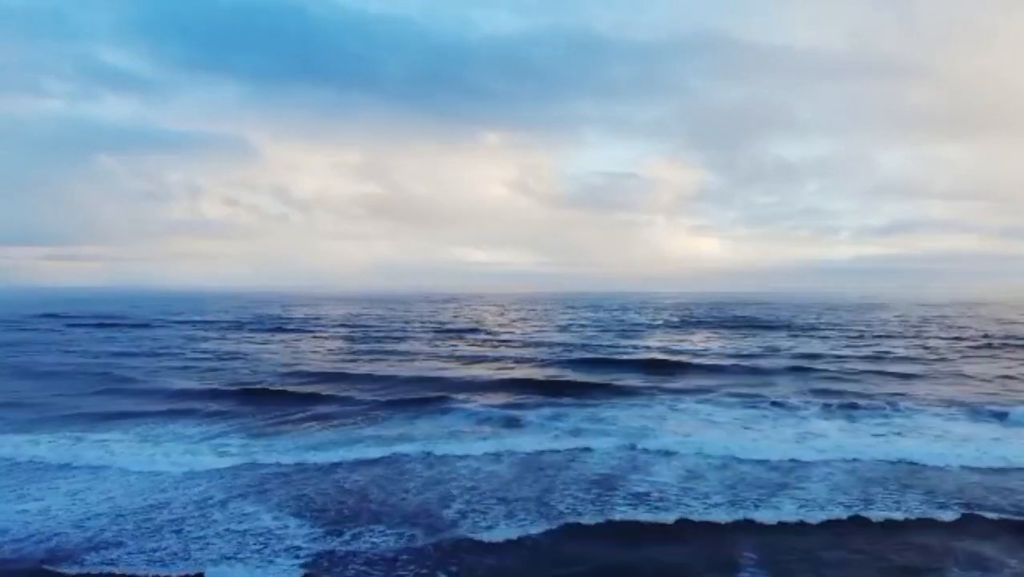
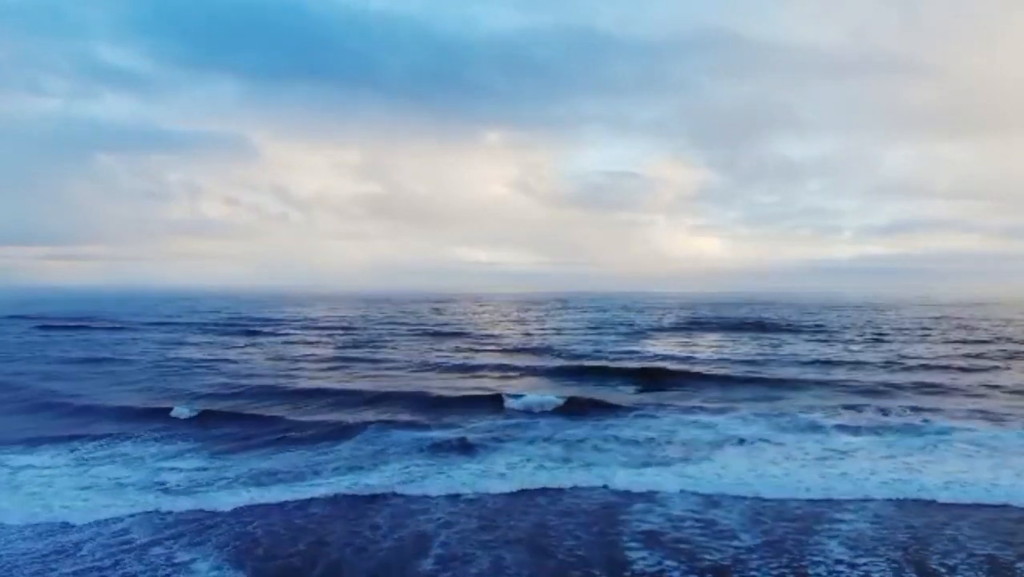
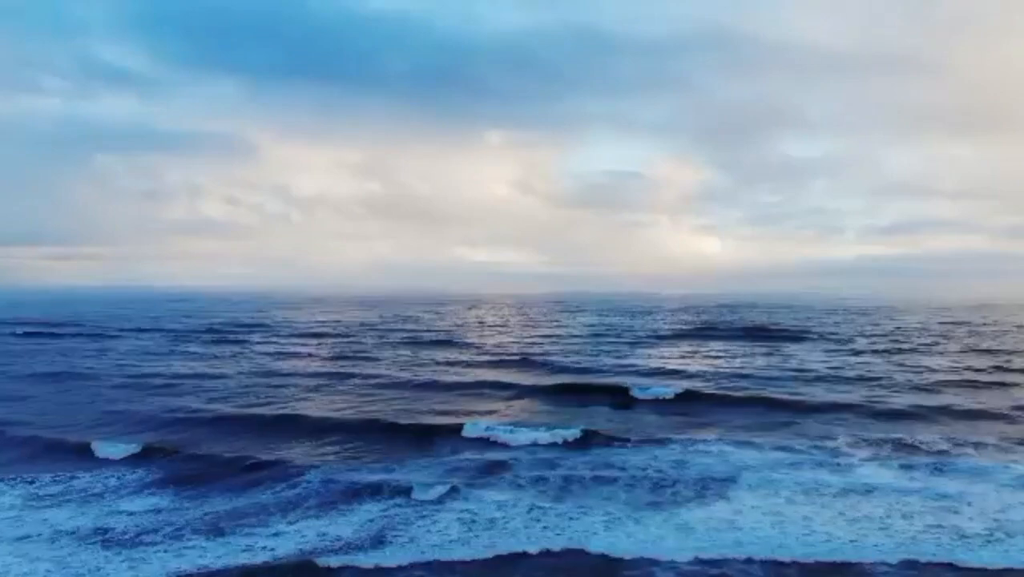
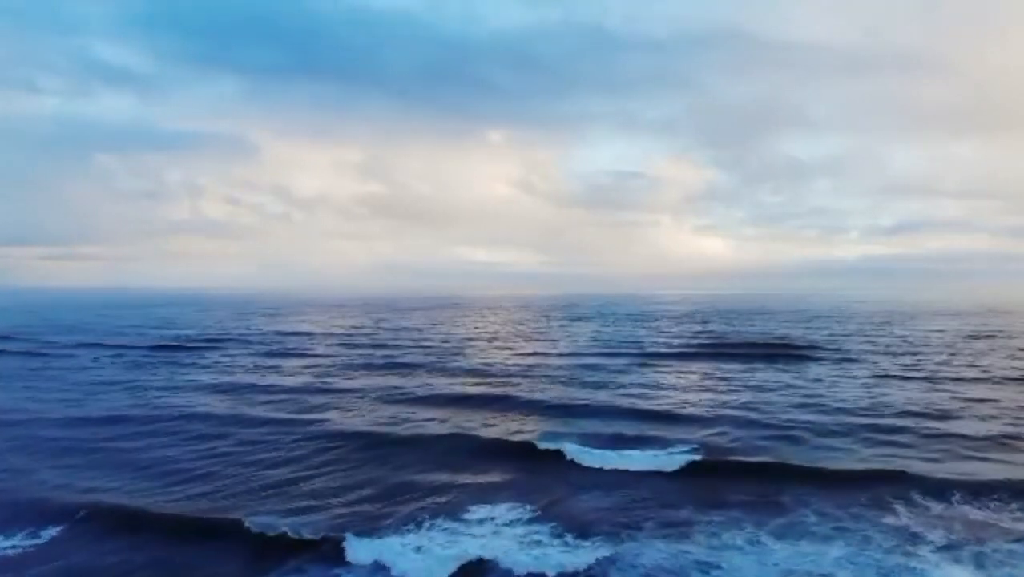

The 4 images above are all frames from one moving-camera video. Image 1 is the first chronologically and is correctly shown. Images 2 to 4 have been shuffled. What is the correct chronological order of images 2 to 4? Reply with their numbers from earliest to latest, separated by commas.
2, 3, 4
